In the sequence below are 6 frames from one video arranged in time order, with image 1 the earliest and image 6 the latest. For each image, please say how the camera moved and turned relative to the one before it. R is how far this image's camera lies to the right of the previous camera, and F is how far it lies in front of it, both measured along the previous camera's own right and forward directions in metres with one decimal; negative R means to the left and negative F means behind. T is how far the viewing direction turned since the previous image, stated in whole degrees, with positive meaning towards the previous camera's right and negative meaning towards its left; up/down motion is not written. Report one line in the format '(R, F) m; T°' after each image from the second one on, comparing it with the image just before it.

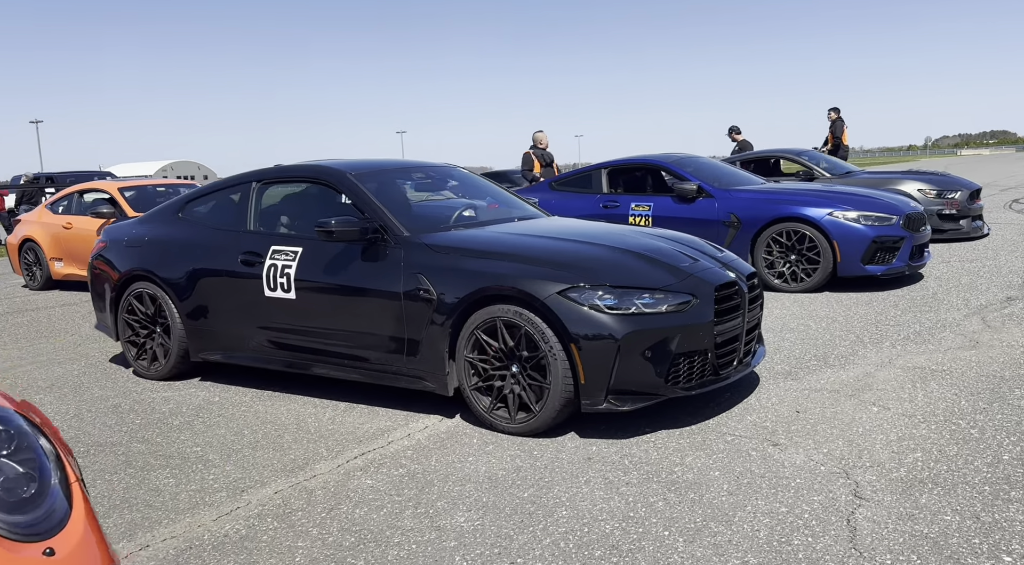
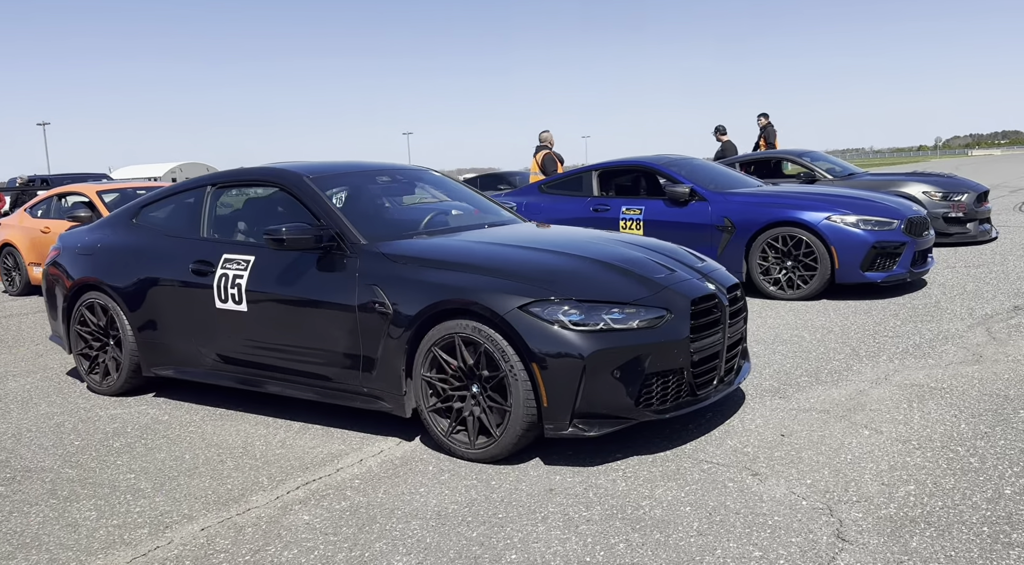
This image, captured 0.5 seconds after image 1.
(+0.2, +0.3) m; -1°
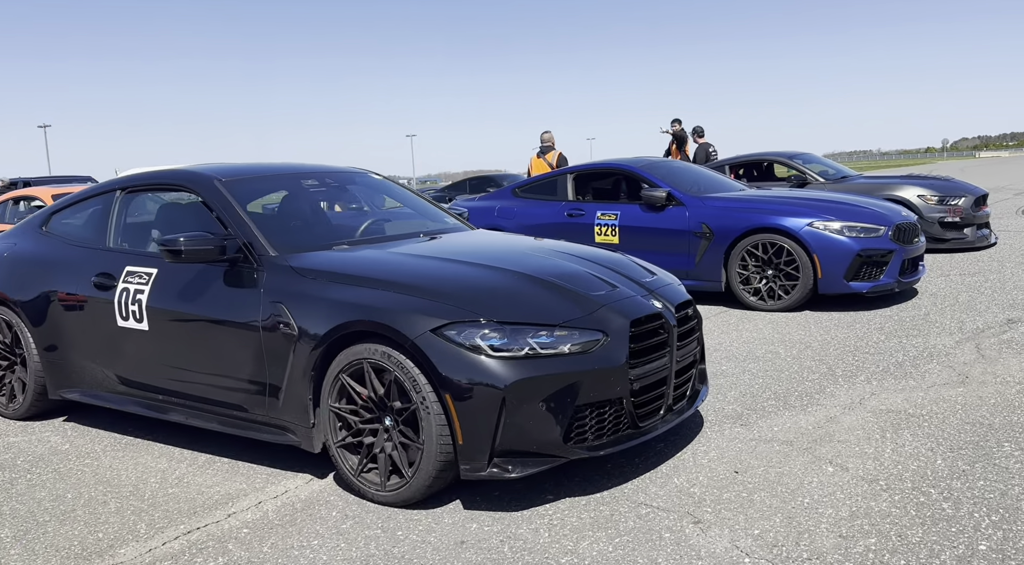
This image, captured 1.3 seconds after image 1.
(+0.3, +0.4) m; 0°
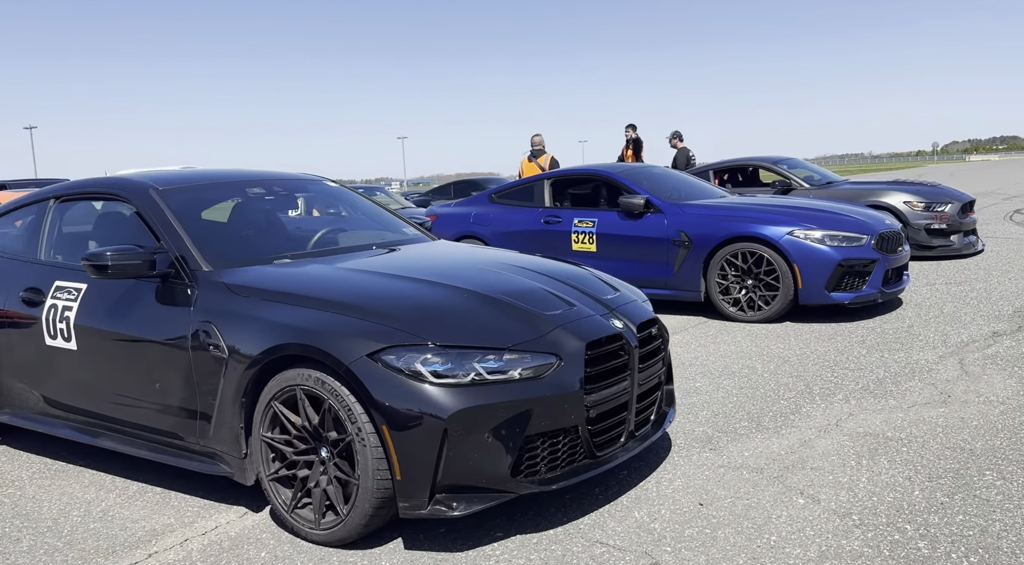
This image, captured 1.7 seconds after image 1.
(+0.2, +0.2) m; +1°
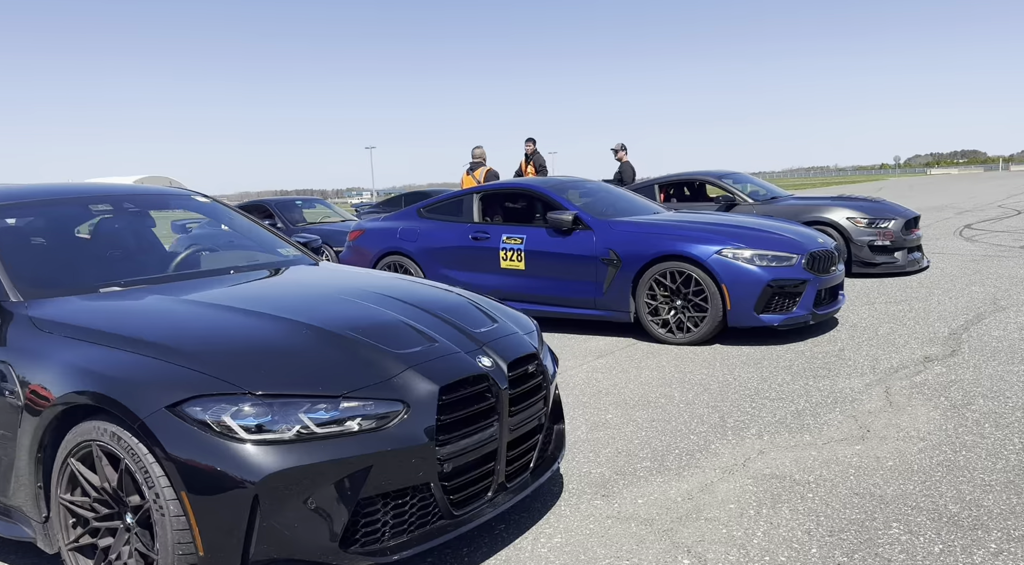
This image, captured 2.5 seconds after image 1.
(+0.4, +0.3) m; +2°
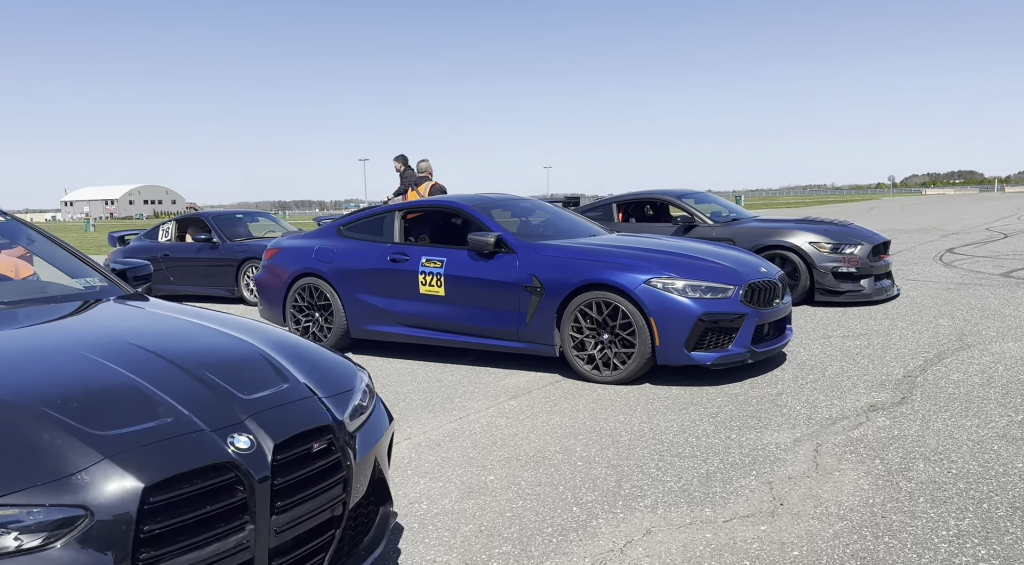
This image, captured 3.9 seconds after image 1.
(+0.6, +0.6) m; 0°
